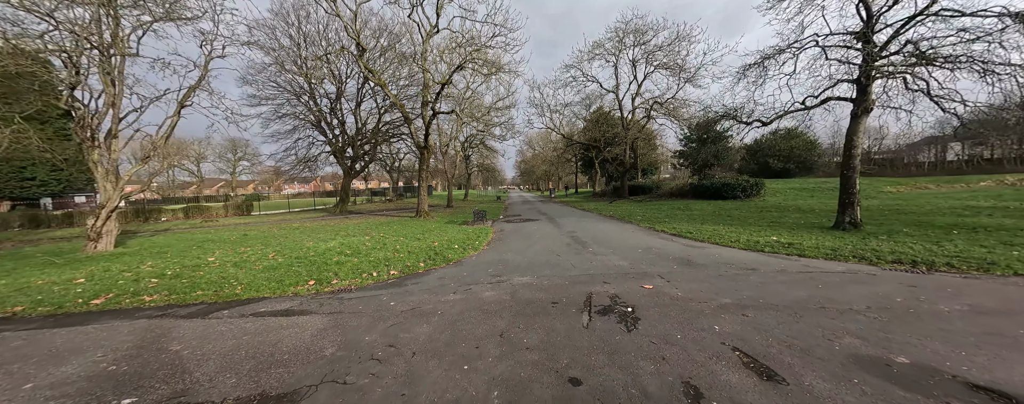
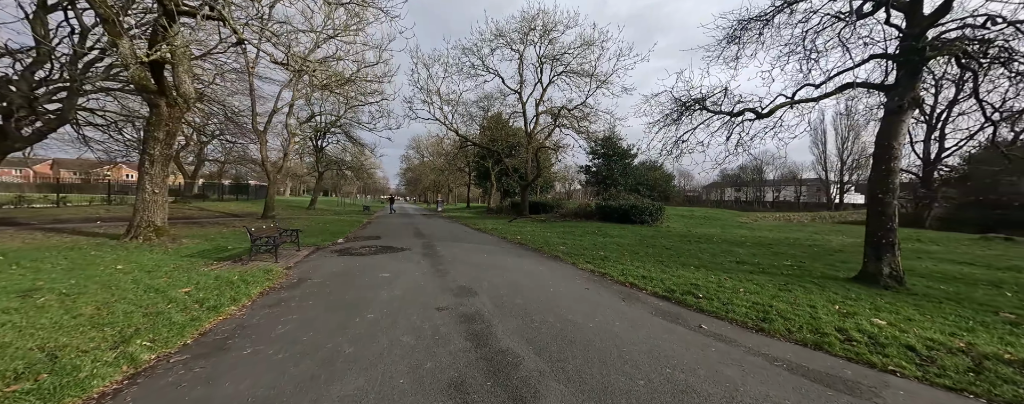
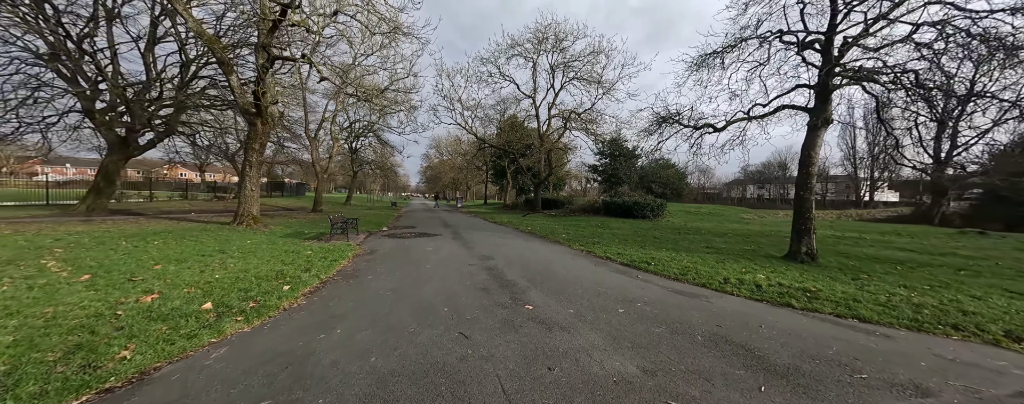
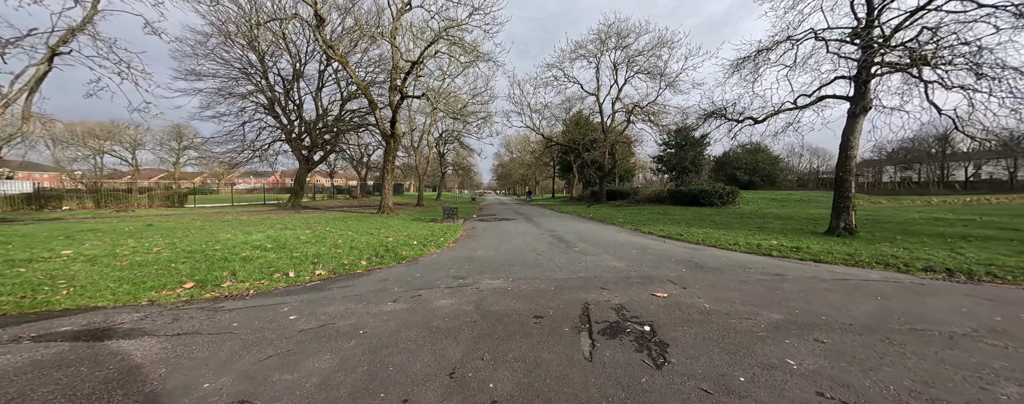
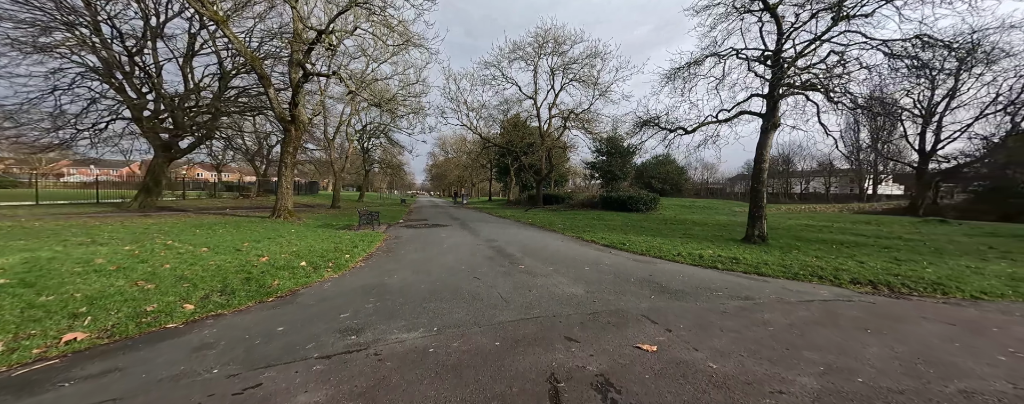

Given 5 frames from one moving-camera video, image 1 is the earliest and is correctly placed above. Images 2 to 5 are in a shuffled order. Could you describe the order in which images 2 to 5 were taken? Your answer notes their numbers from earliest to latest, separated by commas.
4, 5, 3, 2
